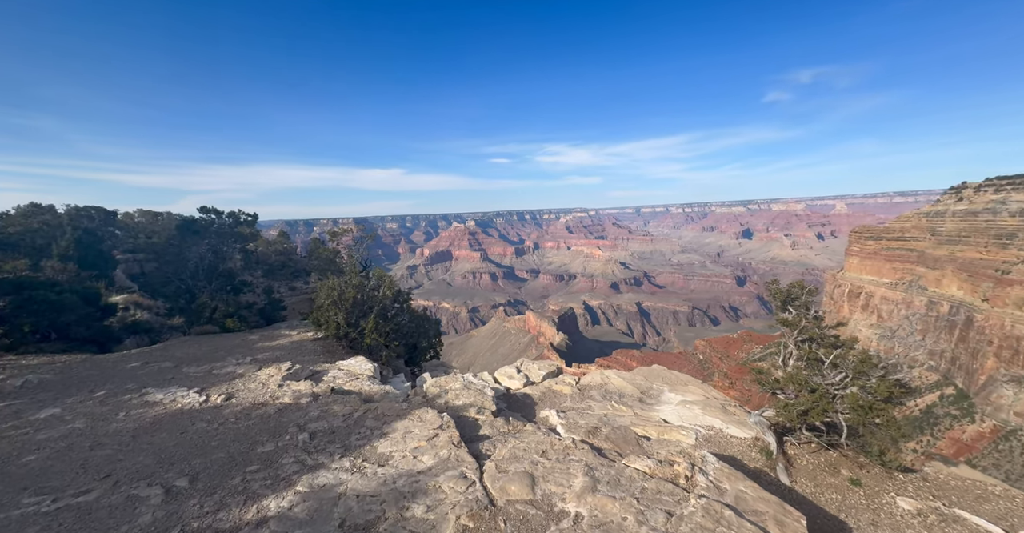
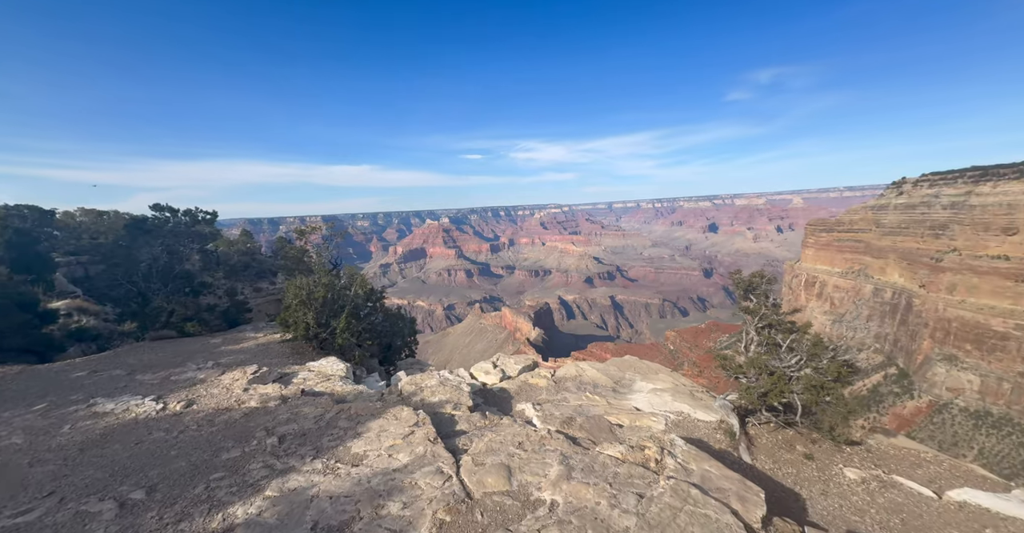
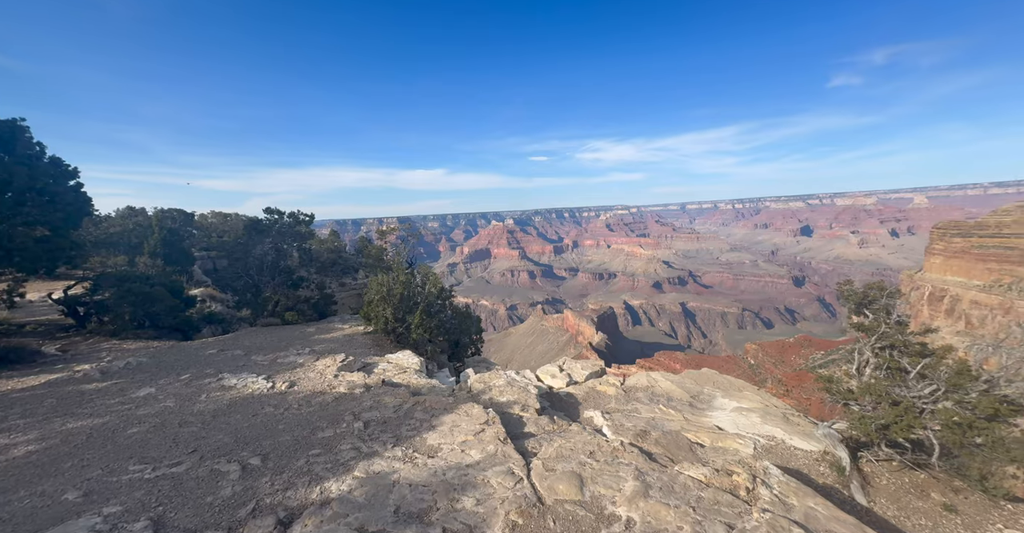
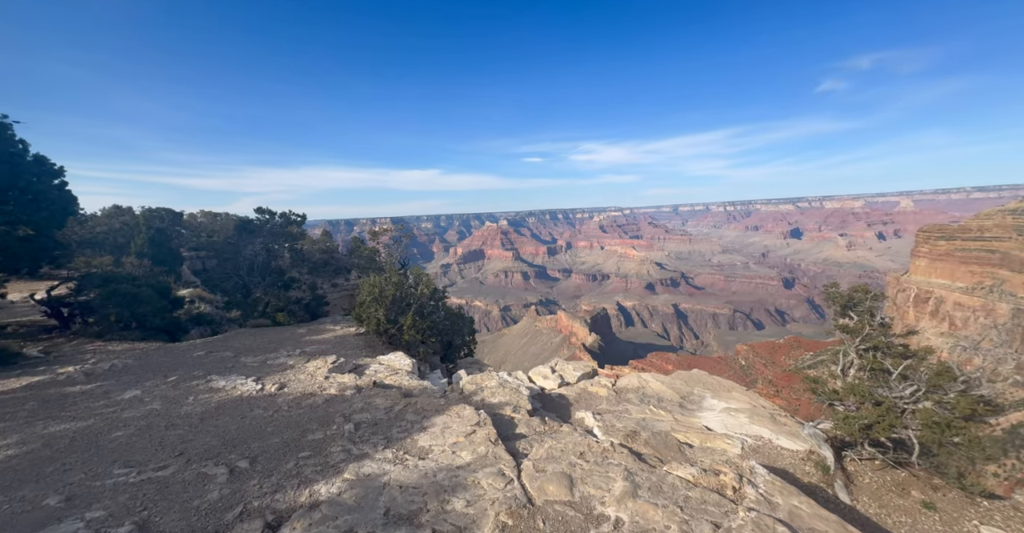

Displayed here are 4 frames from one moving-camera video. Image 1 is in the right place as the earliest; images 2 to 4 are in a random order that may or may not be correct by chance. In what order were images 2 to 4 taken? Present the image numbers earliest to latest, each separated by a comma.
4, 3, 2
